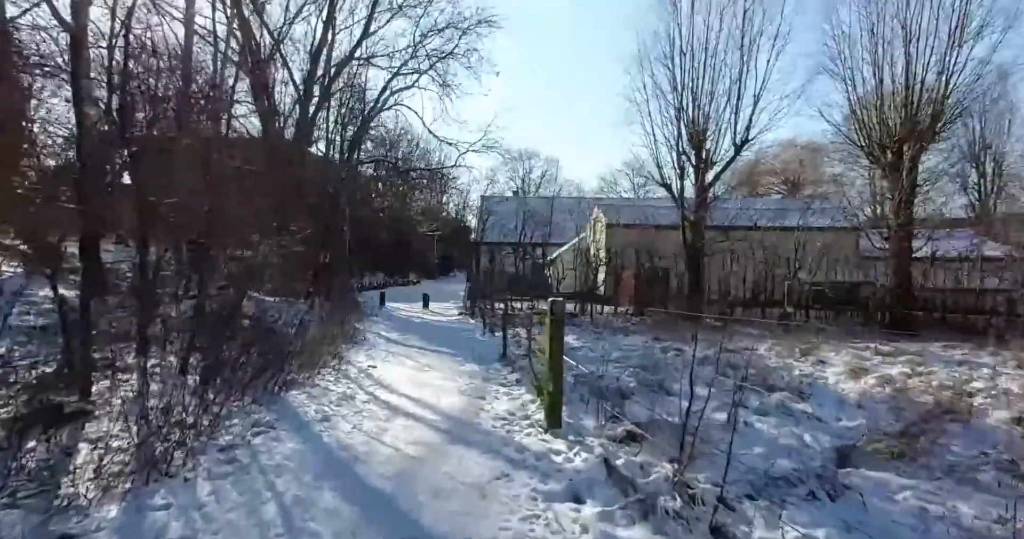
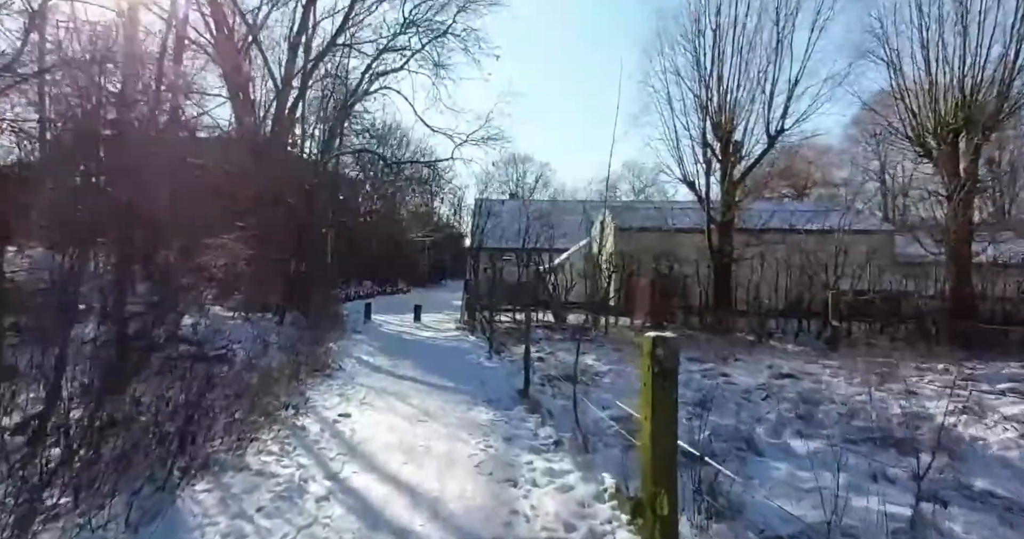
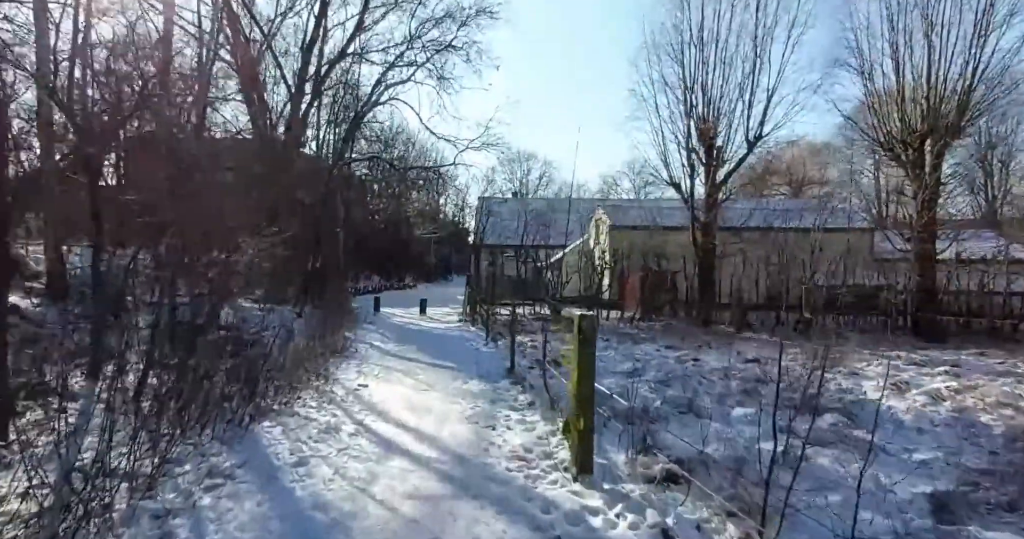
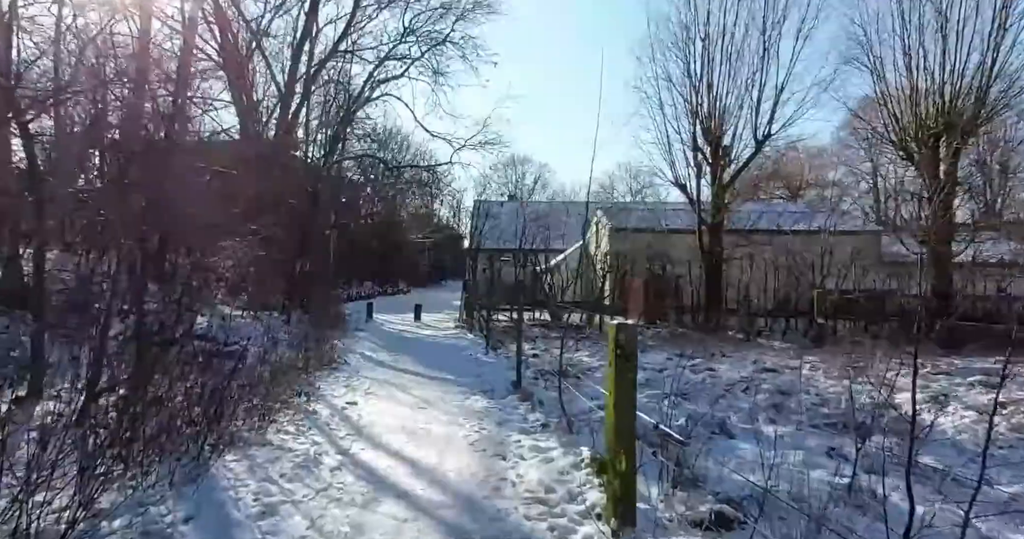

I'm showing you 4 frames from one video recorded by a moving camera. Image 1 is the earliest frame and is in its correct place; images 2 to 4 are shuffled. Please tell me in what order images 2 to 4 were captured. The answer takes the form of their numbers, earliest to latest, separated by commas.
3, 4, 2
